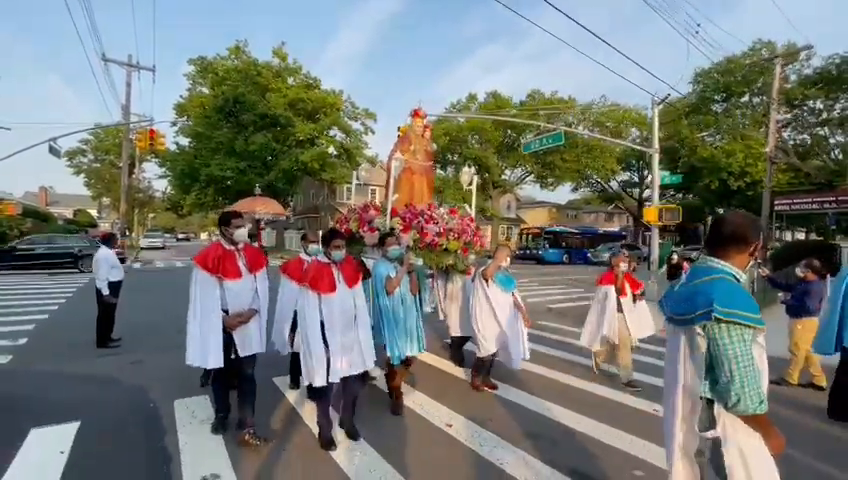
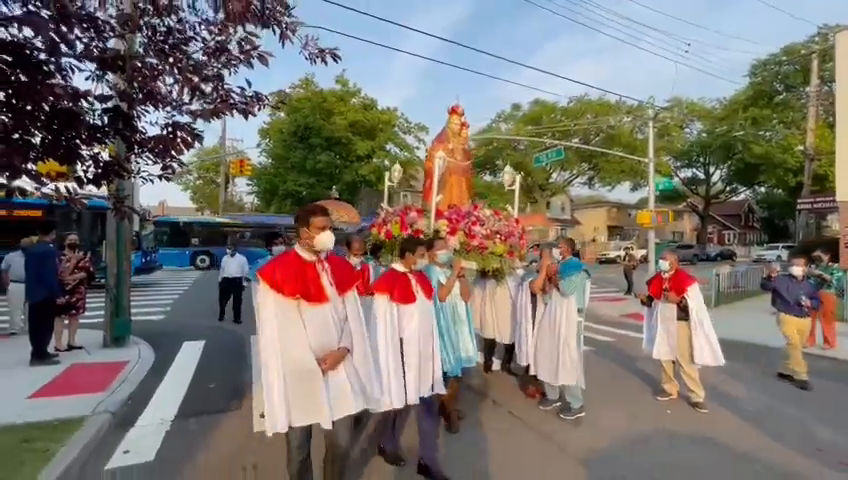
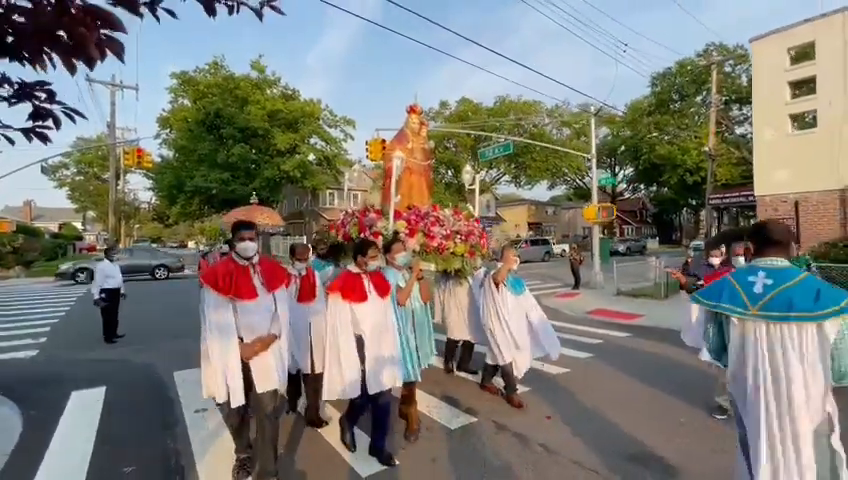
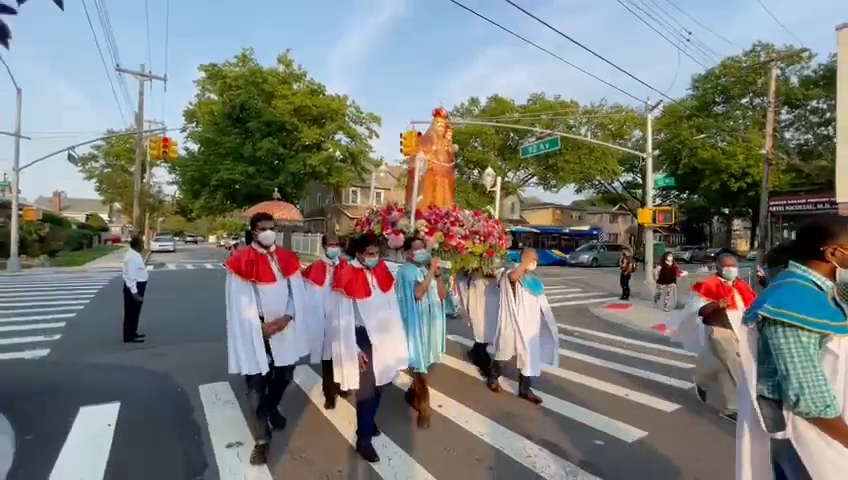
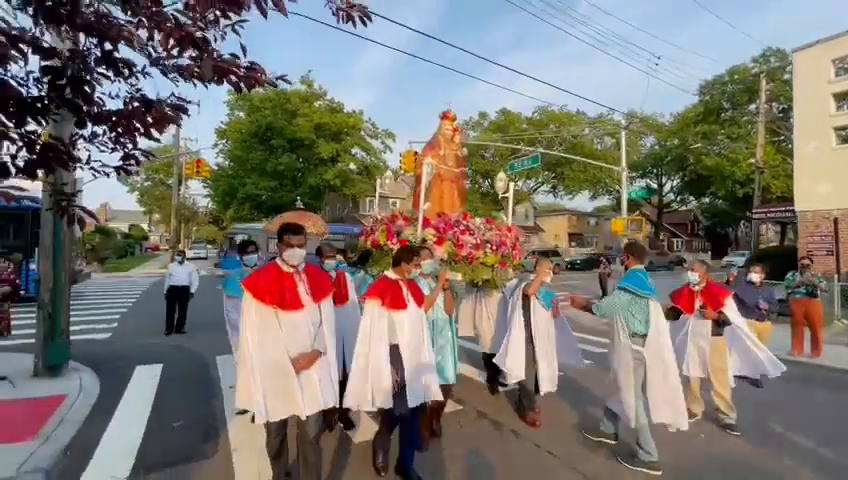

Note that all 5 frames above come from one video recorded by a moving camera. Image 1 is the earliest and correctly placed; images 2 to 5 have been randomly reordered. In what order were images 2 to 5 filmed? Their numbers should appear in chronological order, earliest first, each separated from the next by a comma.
4, 3, 5, 2
